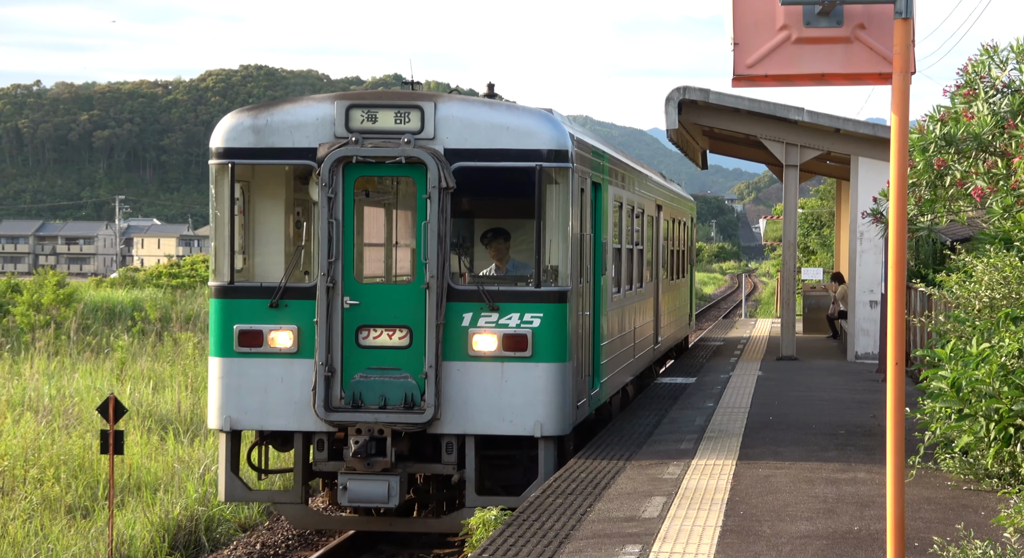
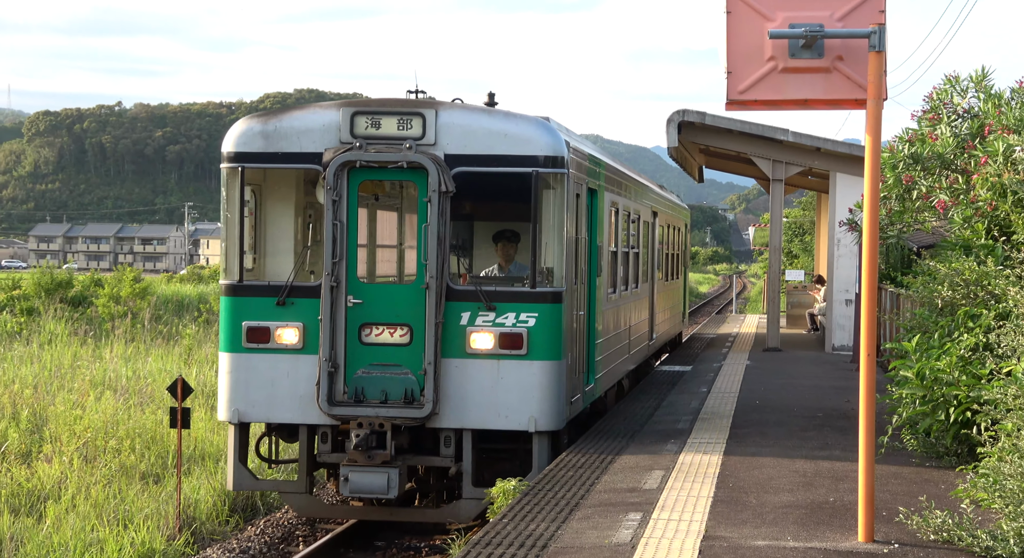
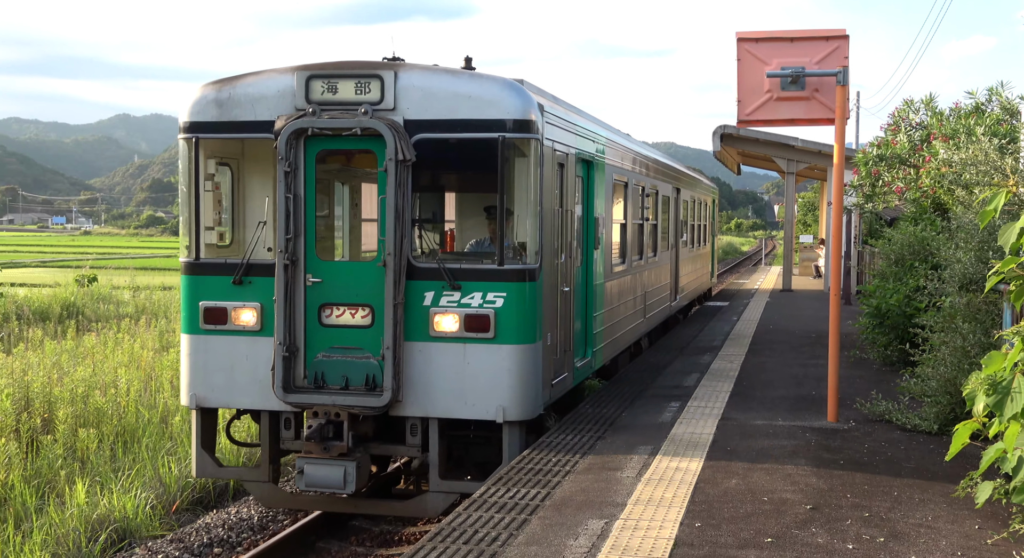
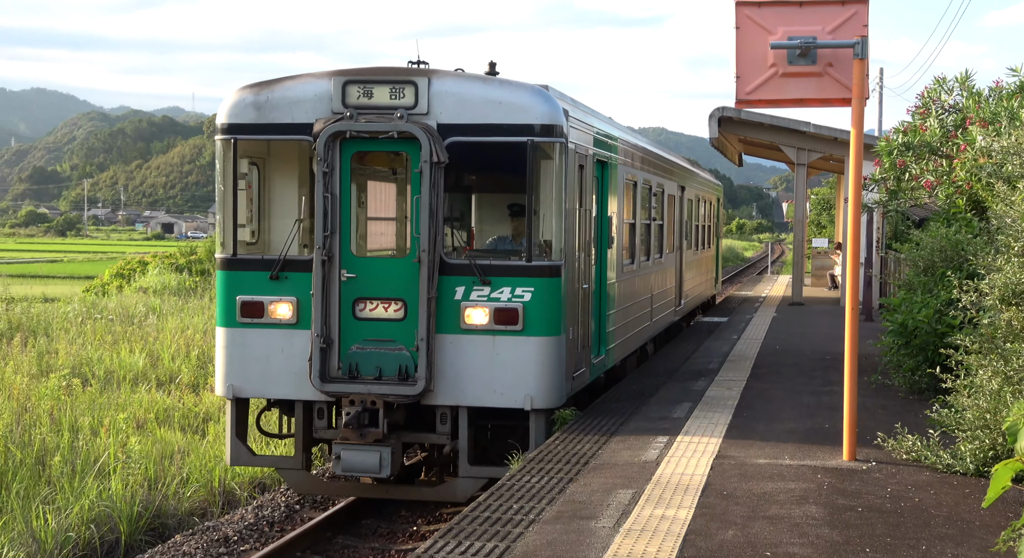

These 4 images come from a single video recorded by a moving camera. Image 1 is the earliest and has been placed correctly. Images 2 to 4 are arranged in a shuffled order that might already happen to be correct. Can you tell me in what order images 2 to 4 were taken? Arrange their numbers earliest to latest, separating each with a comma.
2, 4, 3
